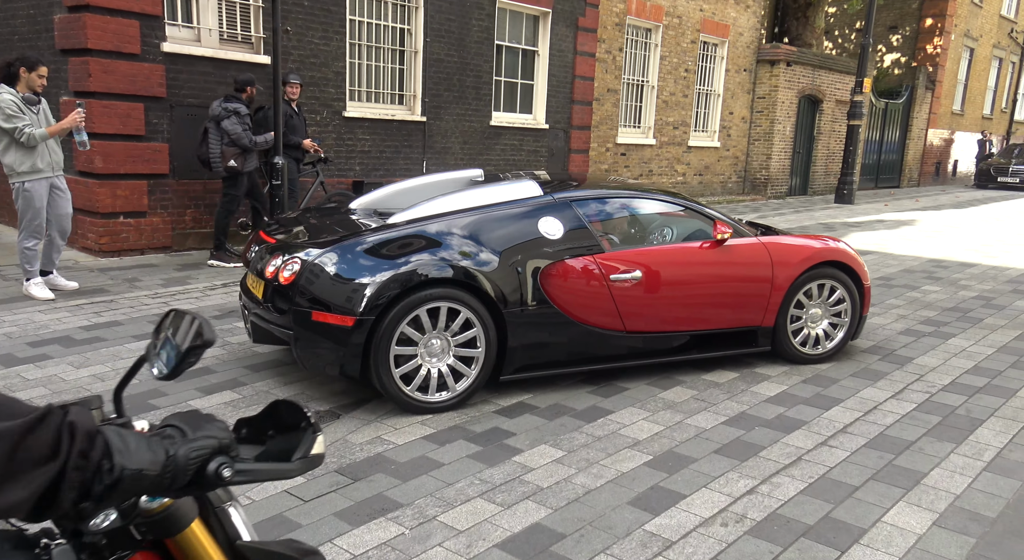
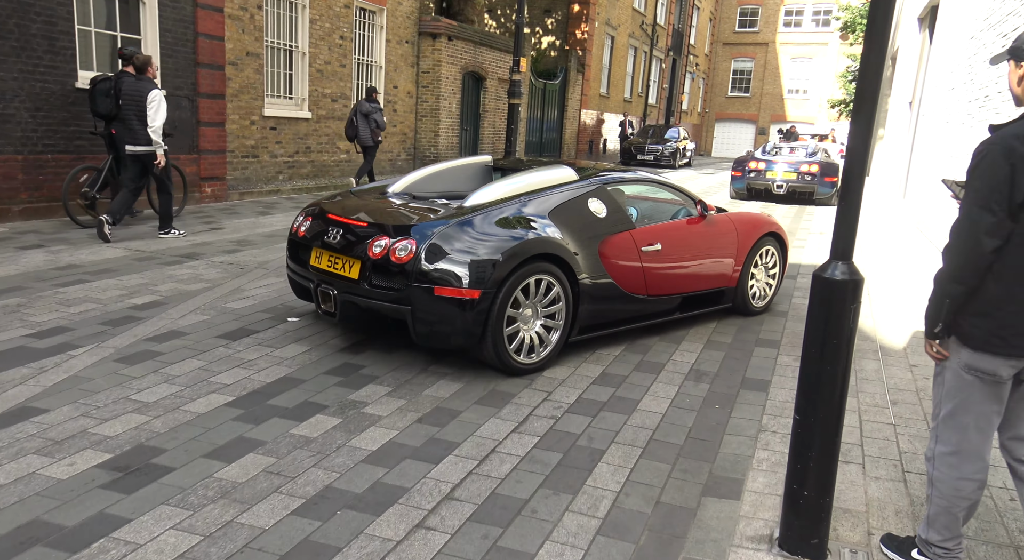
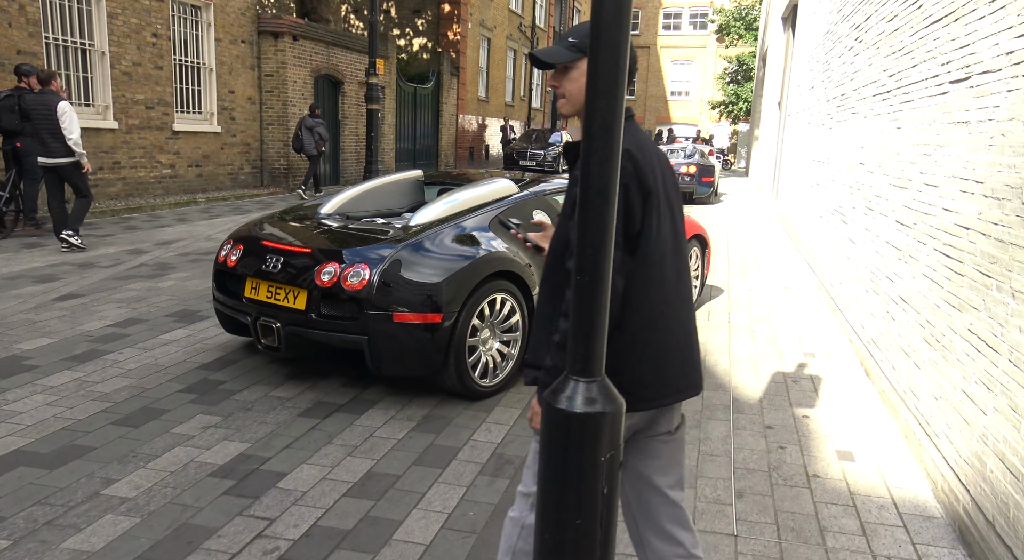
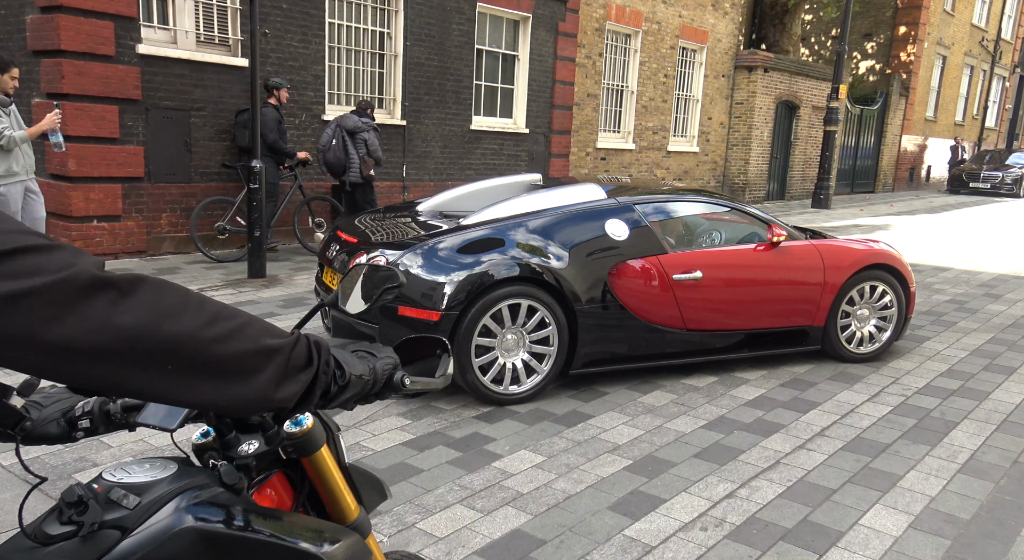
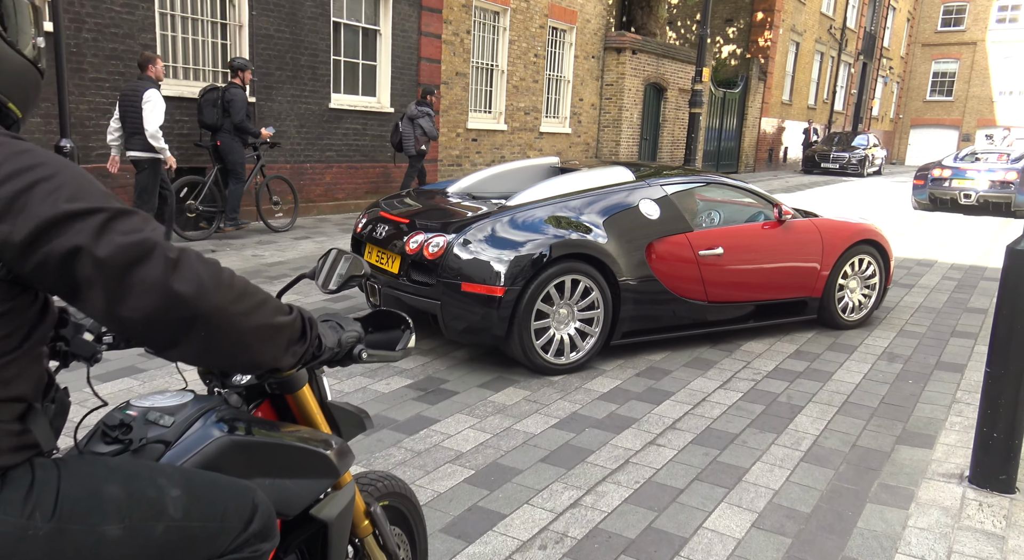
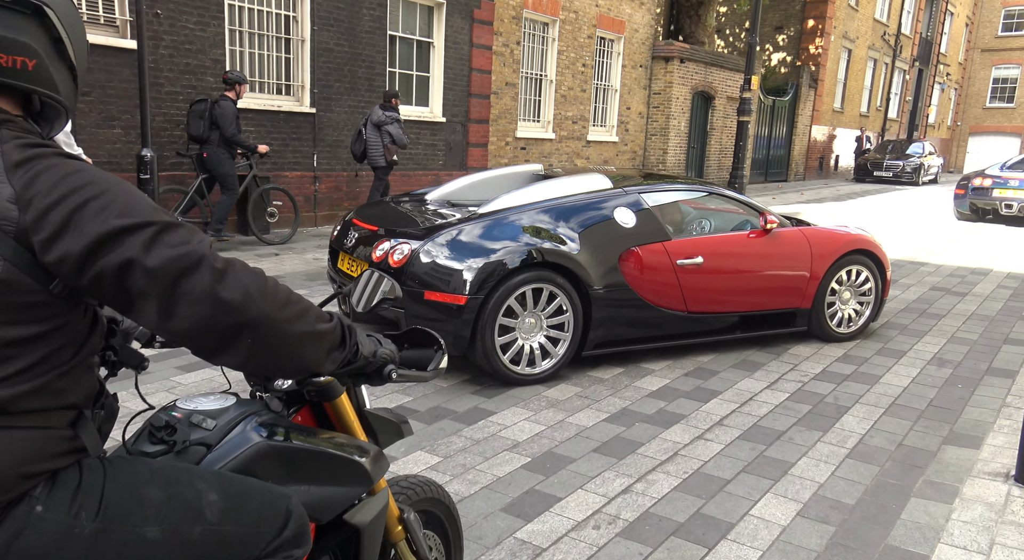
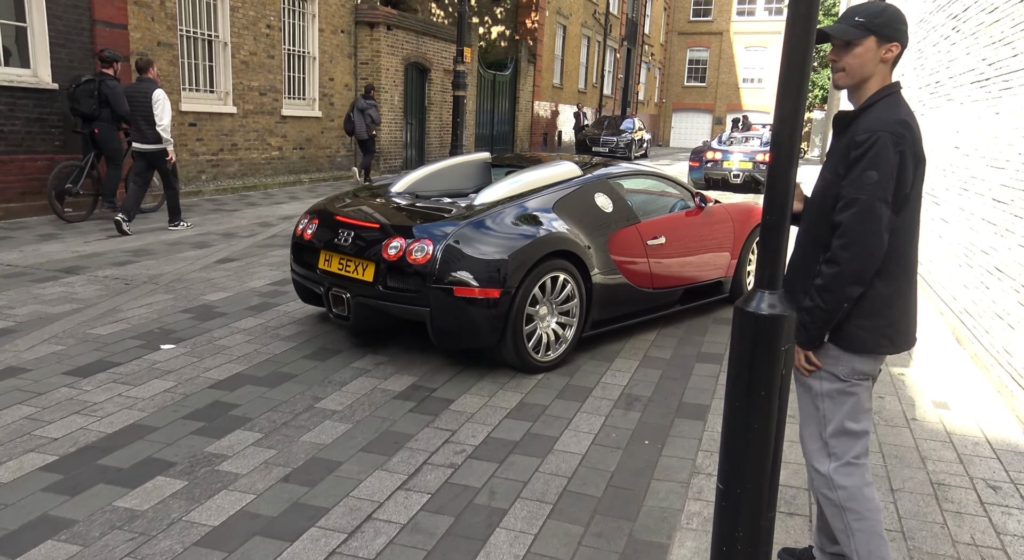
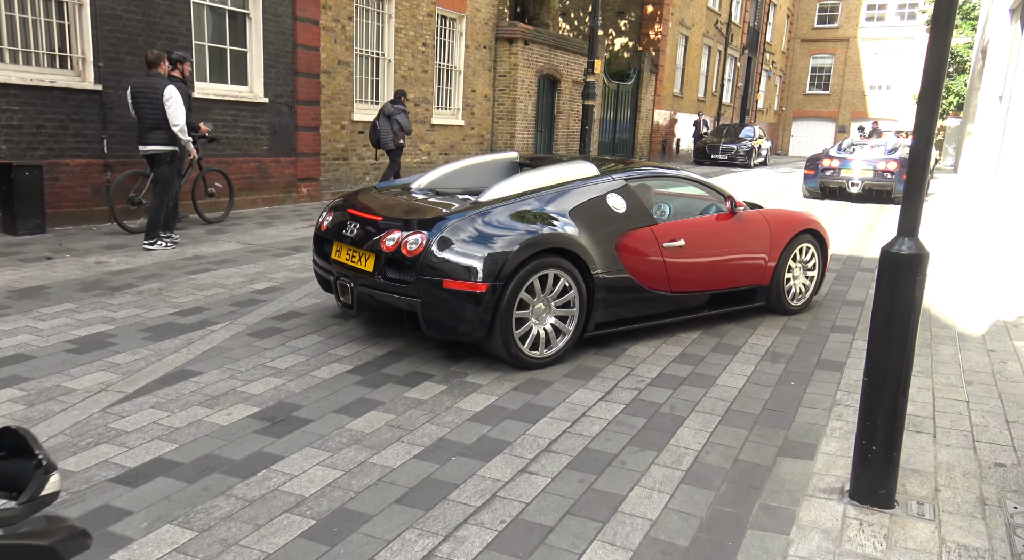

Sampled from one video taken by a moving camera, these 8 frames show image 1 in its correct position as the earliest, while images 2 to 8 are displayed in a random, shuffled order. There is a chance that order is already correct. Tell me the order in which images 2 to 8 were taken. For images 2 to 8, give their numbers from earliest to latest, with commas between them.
4, 6, 5, 8, 2, 7, 3
